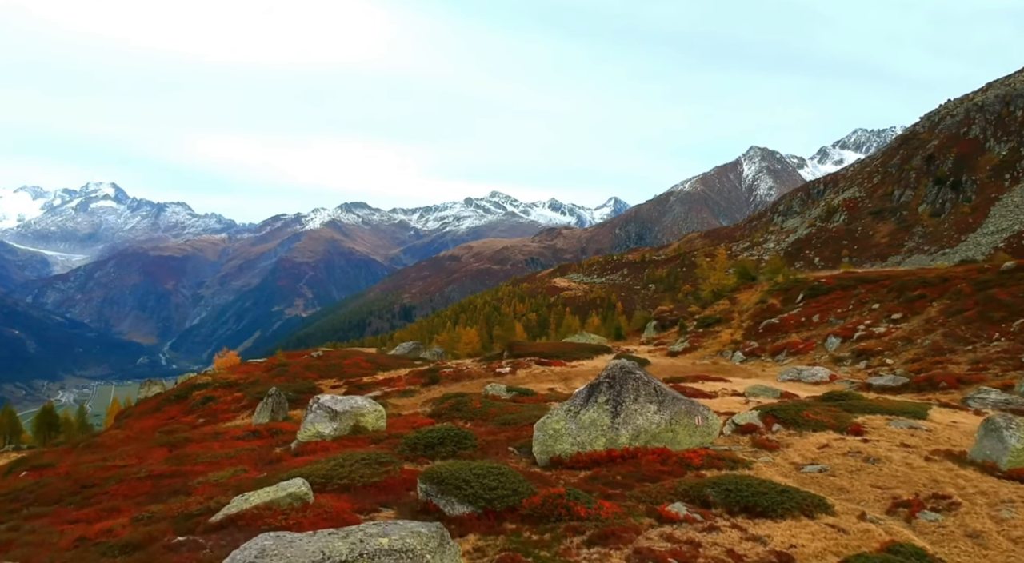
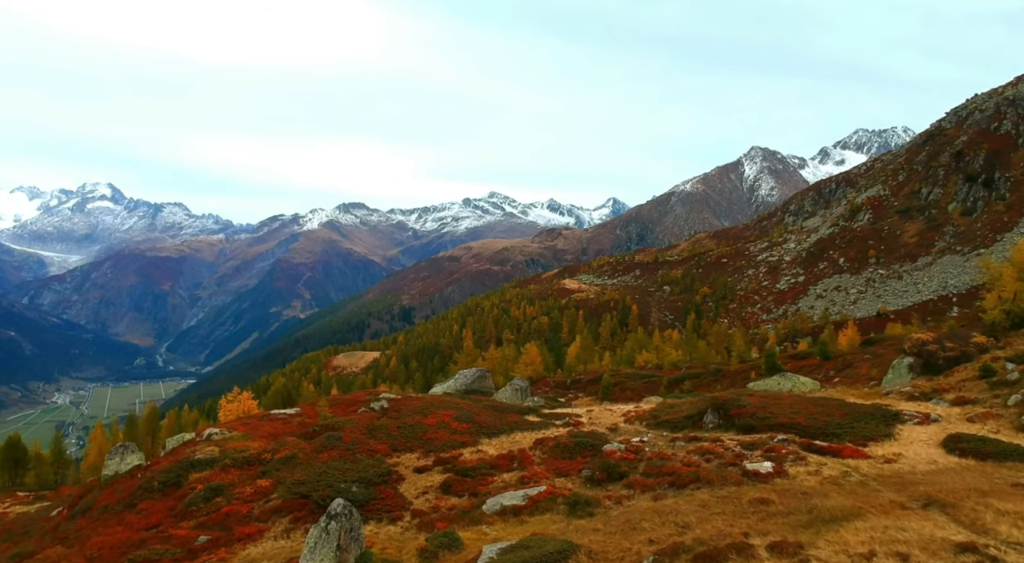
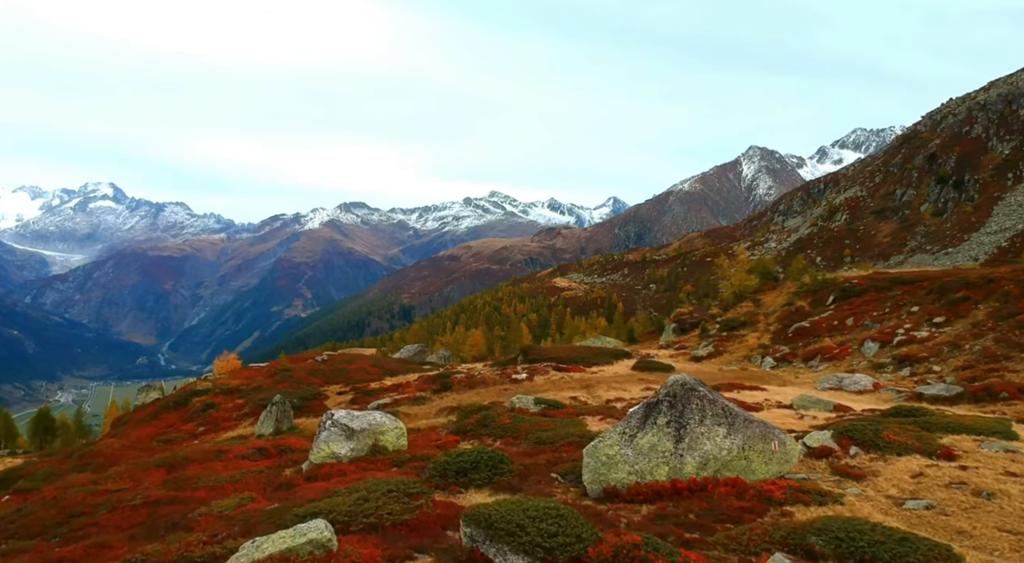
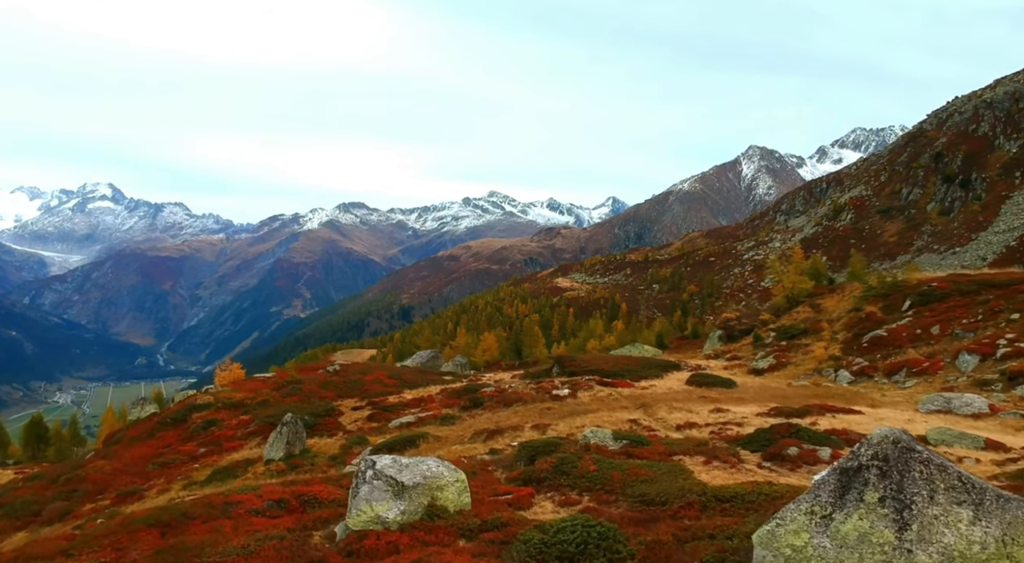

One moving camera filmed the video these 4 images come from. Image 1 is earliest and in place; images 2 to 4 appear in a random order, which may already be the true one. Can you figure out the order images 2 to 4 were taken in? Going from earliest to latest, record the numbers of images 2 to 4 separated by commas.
3, 4, 2
